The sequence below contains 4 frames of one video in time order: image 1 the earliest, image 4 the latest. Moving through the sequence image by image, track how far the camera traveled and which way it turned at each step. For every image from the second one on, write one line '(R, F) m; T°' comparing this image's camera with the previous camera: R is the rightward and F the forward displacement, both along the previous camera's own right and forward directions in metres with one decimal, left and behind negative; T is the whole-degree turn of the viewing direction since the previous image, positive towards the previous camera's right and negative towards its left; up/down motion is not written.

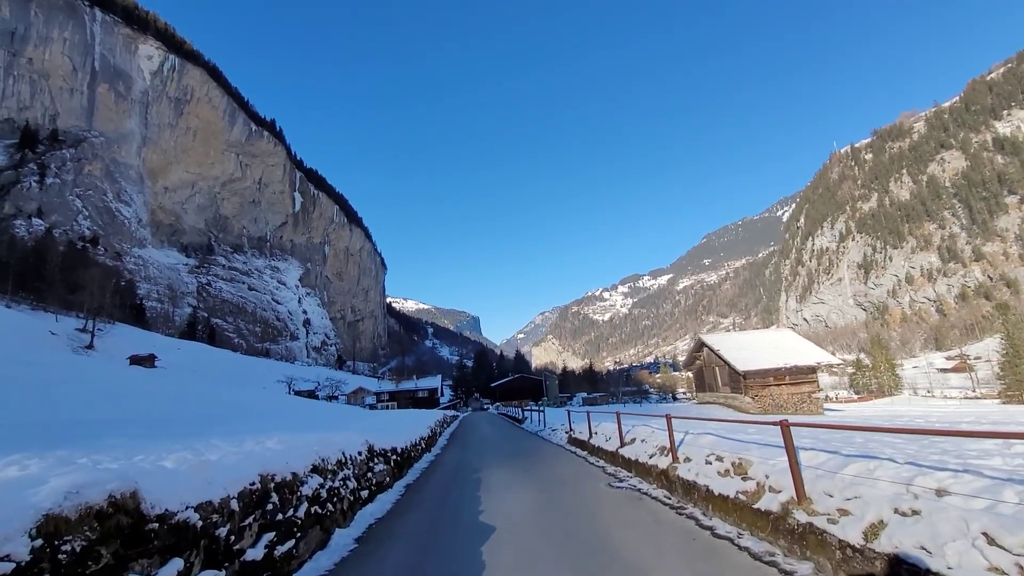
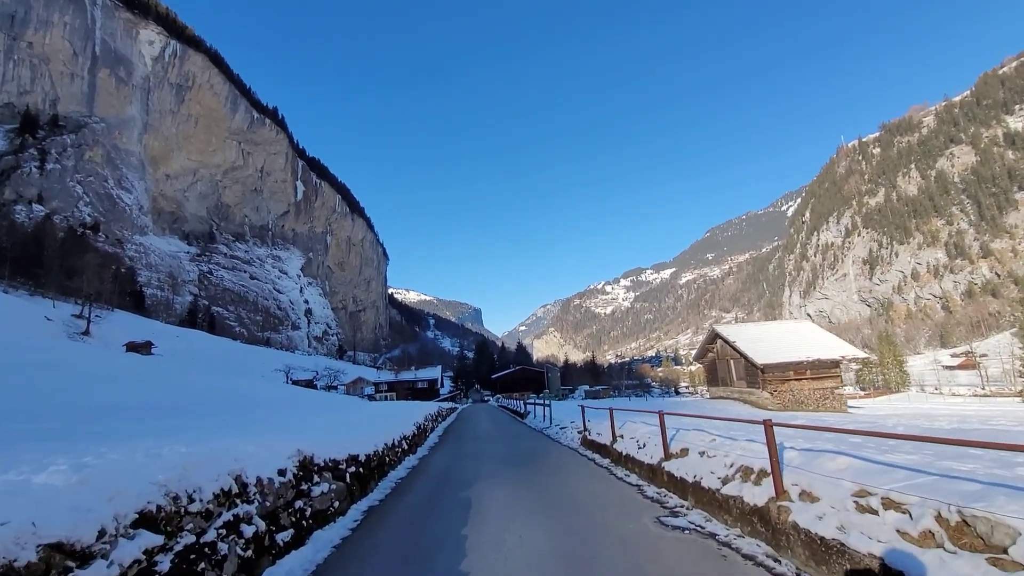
(0.0, +0.7) m; 0°
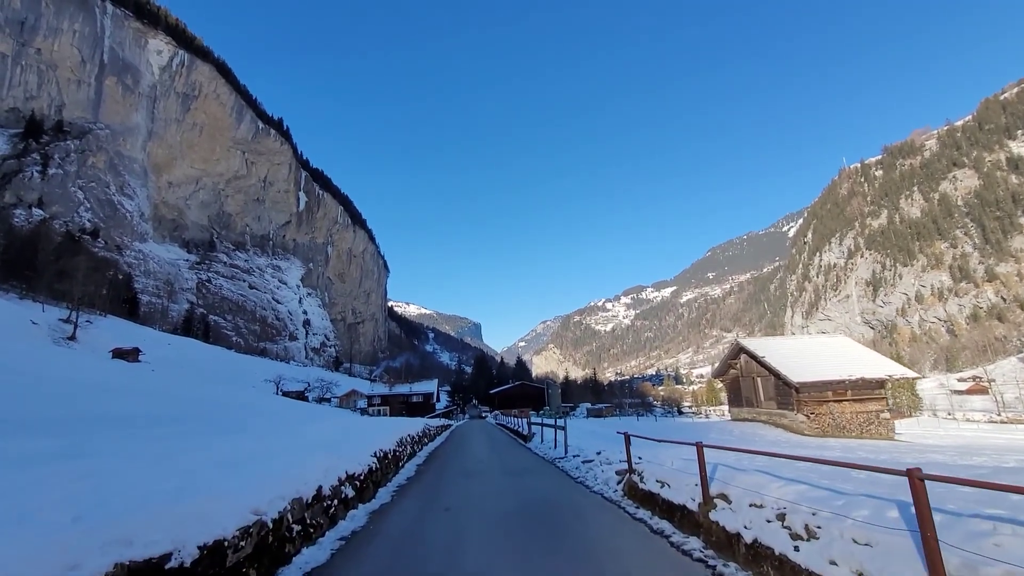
(0.0, +1.1) m; 0°
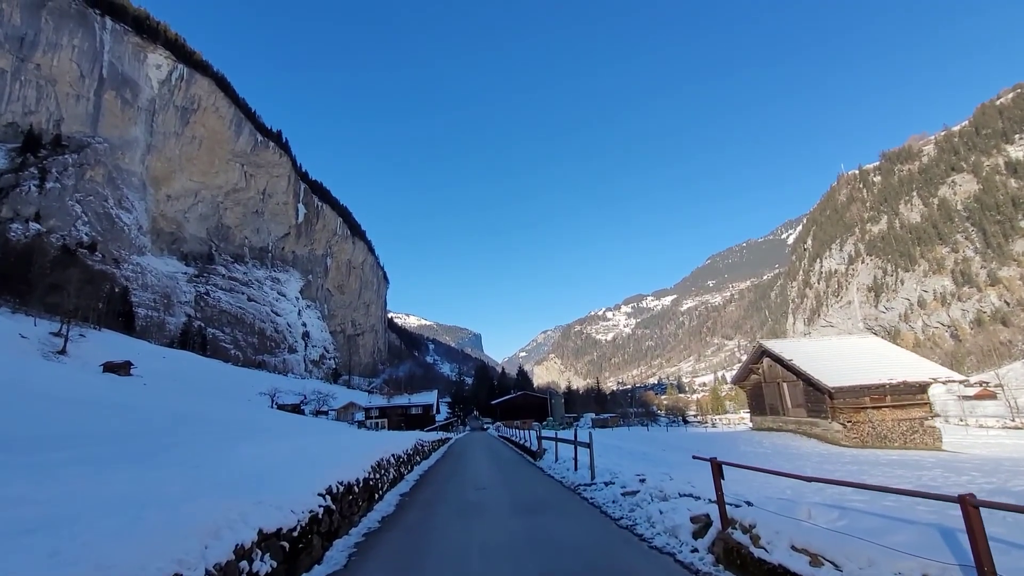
(-0.1, +0.8) m; 0°
